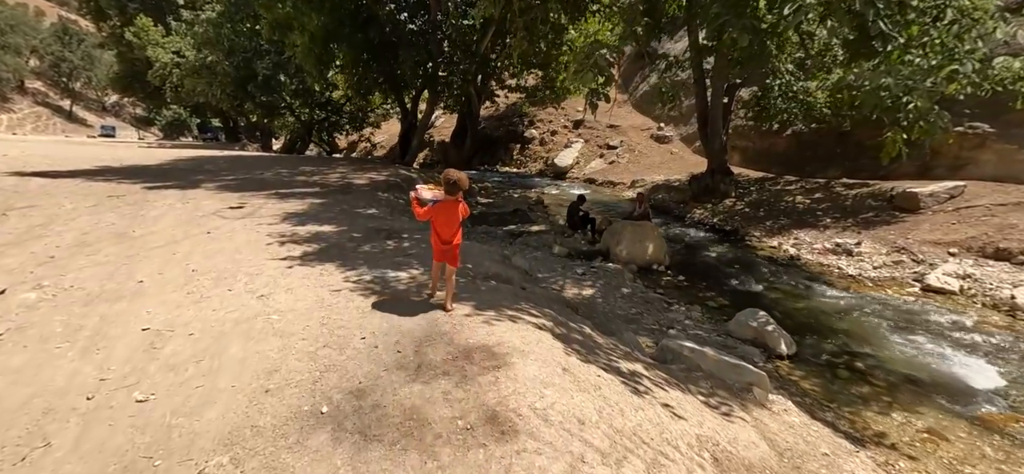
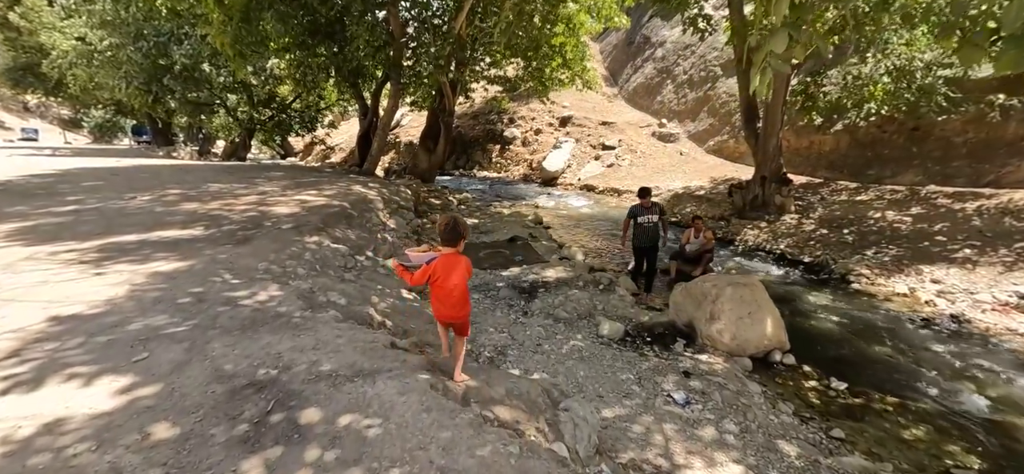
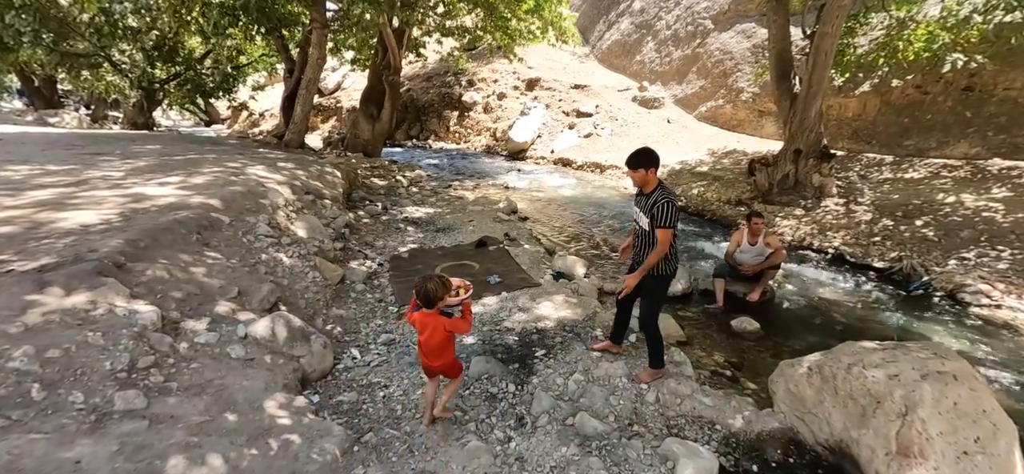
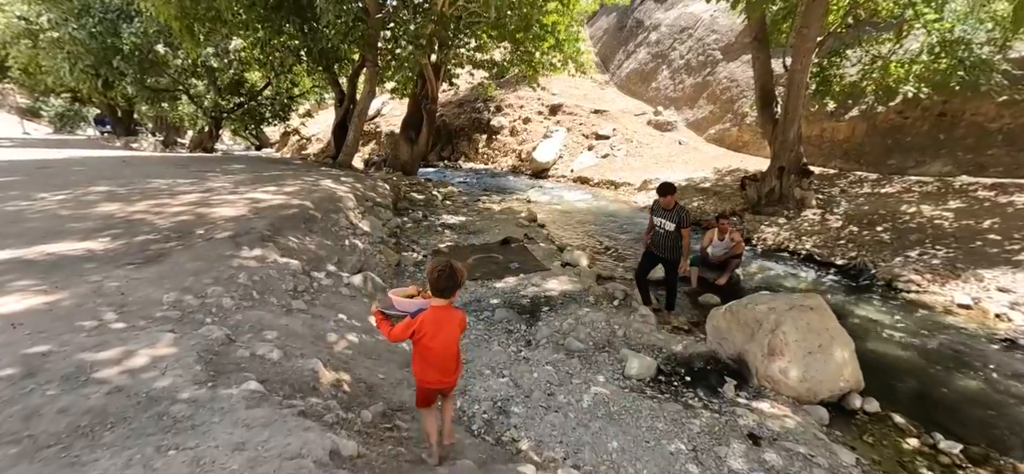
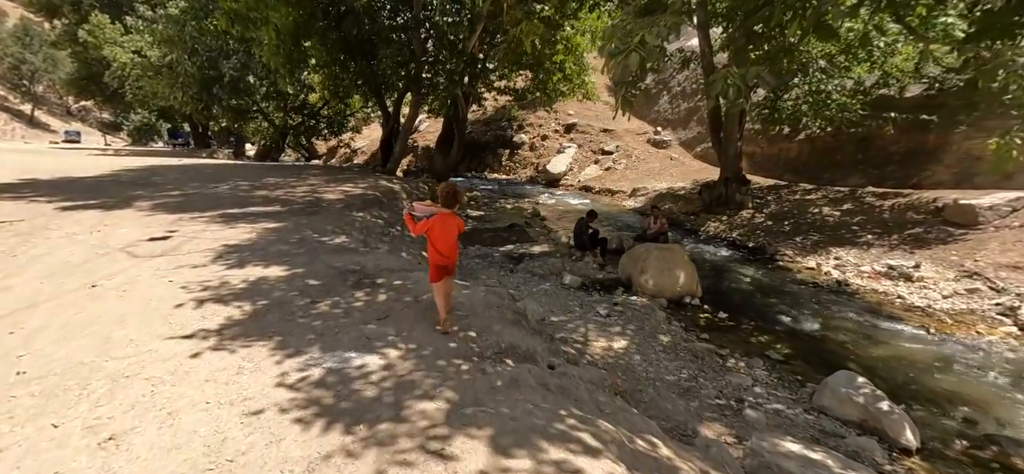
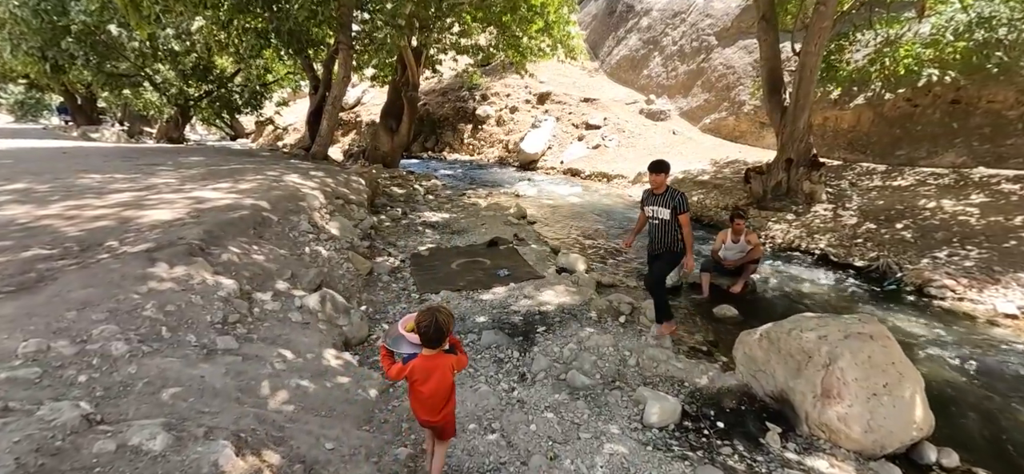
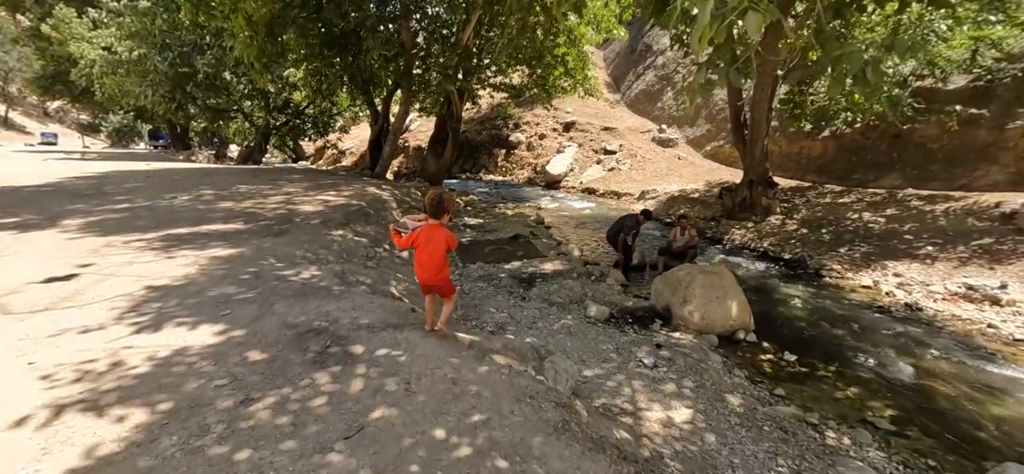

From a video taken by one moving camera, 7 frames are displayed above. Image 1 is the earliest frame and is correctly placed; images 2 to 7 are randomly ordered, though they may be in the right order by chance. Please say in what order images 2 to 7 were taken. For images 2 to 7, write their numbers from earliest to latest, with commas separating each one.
5, 7, 2, 4, 6, 3
